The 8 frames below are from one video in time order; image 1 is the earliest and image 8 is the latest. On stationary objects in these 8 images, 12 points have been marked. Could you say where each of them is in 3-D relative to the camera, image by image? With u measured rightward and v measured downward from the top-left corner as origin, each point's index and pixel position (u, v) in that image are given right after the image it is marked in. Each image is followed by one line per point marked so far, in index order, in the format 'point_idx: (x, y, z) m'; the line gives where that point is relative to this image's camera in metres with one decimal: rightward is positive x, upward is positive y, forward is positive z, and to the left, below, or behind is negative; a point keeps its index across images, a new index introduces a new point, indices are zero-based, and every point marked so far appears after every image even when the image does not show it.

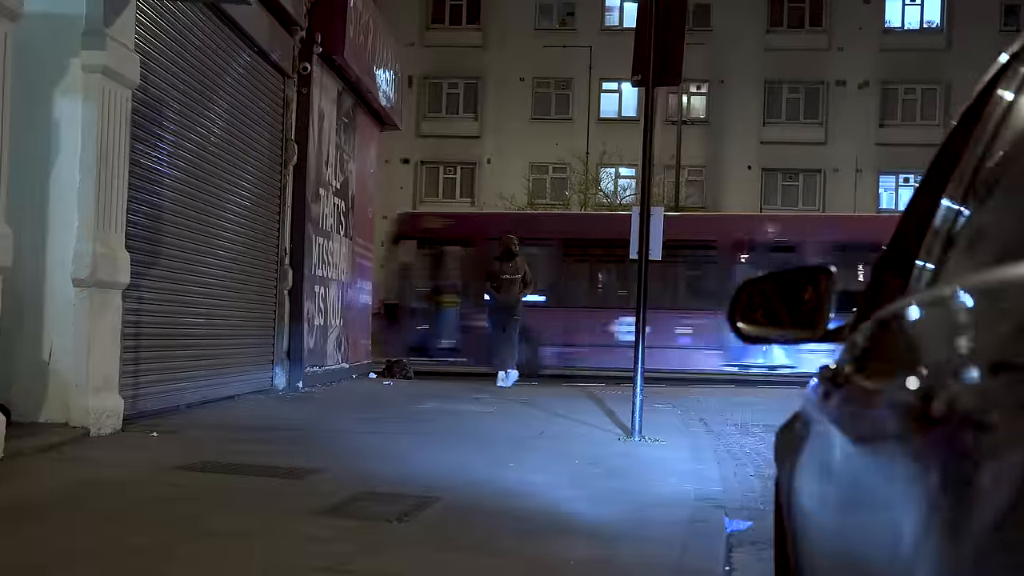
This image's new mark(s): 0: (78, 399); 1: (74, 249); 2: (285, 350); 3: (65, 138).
0: (-3.0, -0.8, +5.9) m
1: (-2.9, +0.3, +5.7) m
2: (-2.7, -0.7, +10.1) m
3: (-3.0, +1.0, +5.7) m
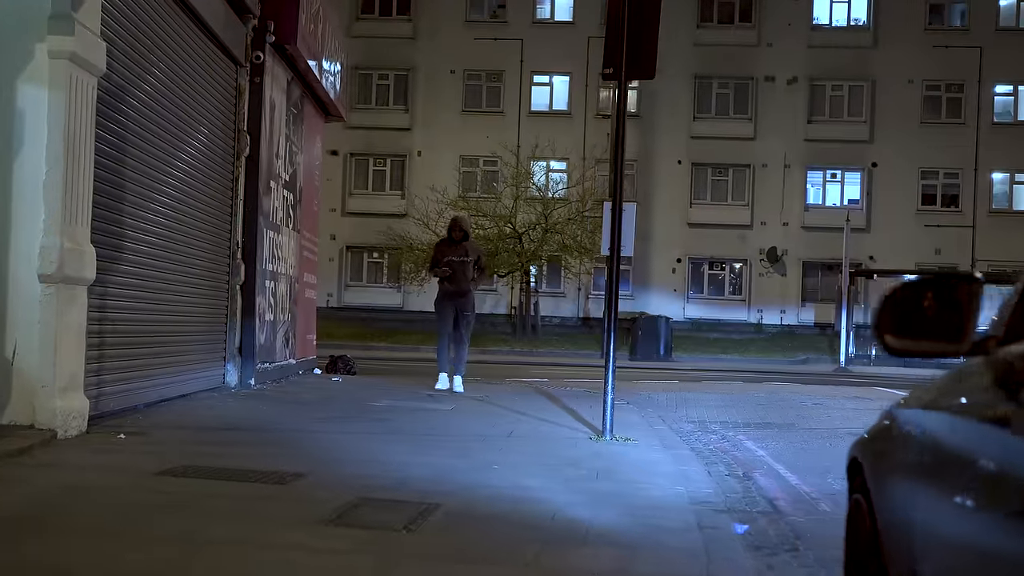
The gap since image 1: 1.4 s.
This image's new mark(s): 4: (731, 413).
0: (-3.1, -0.7, +5.6) m
1: (-3.0, +0.3, +5.5) m
2: (-3.2, -0.7, +9.9) m
3: (-3.1, +1.0, +5.4) m
4: (+2.7, -1.6, +10.4) m
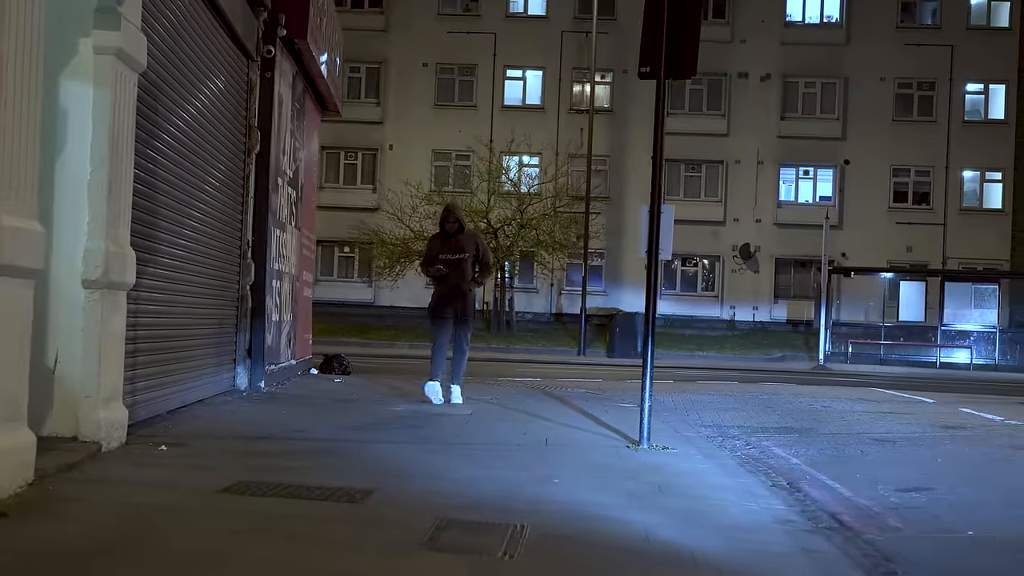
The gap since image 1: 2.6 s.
0: (-2.7, -0.8, +5.4) m
1: (-2.6, +0.3, +5.2) m
2: (-3.0, -0.7, +9.6) m
3: (-2.7, +1.0, +5.2) m
4: (+2.8, -1.6, +10.4) m
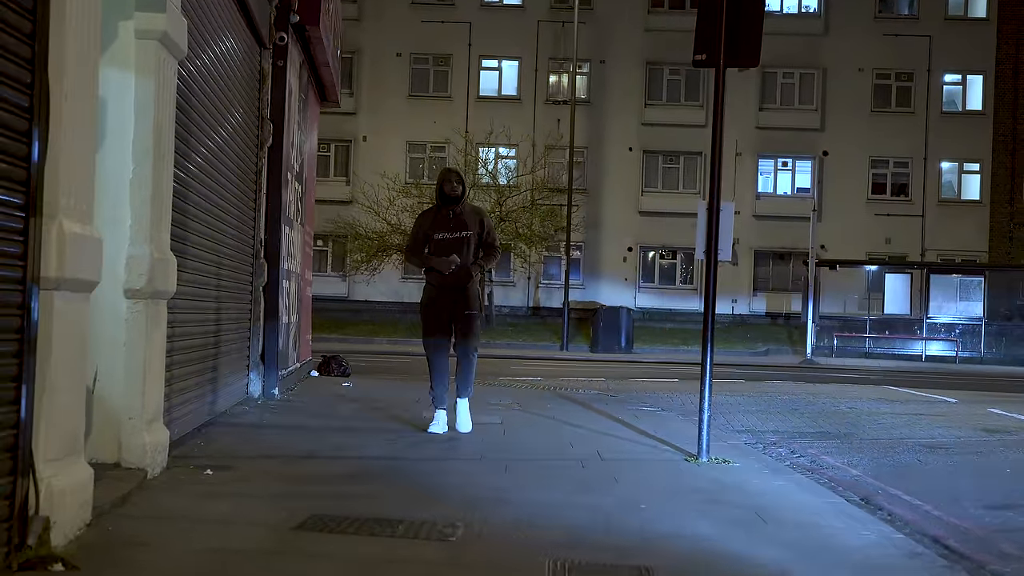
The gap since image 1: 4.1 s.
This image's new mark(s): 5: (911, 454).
0: (-2.2, -0.8, +4.8) m
1: (-2.1, +0.2, +4.7) m
2: (-2.7, -0.7, +9.1) m
3: (-2.2, +0.9, +4.6) m
4: (+3.1, -1.6, +10.1) m
5: (+3.7, -1.6, +7.8) m
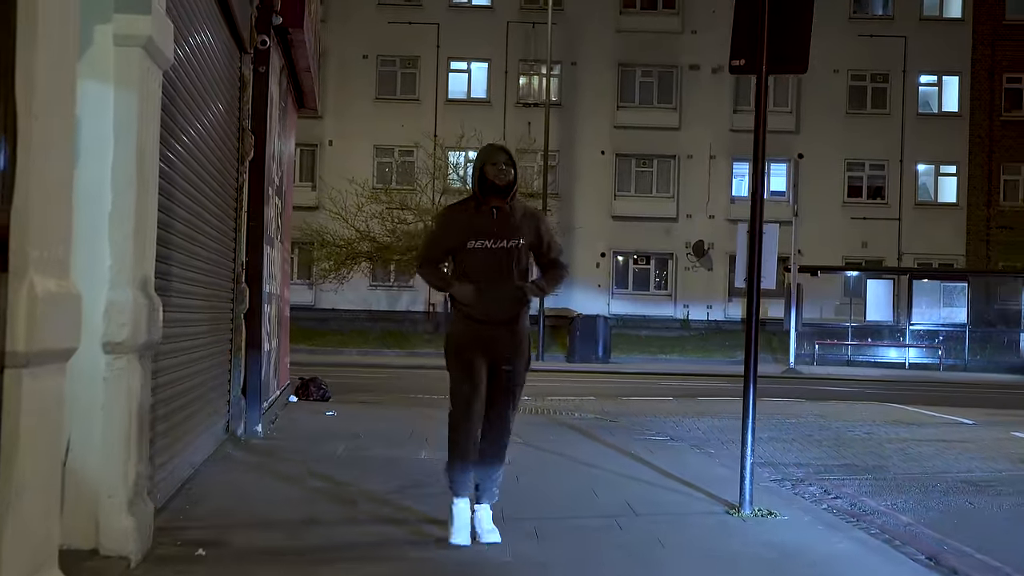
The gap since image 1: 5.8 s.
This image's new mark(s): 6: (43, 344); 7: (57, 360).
0: (-1.9, -1.1, +4.0) m
1: (-1.9, -0.1, +3.9) m
2: (-2.6, -1.0, +8.2) m
3: (-1.9, +0.7, +3.8) m
4: (+3.1, -1.8, +9.5) m
5: (+3.8, -1.8, +7.2) m
6: (-1.6, -0.2, +2.9) m
7: (-1.6, -0.3, +3.0) m
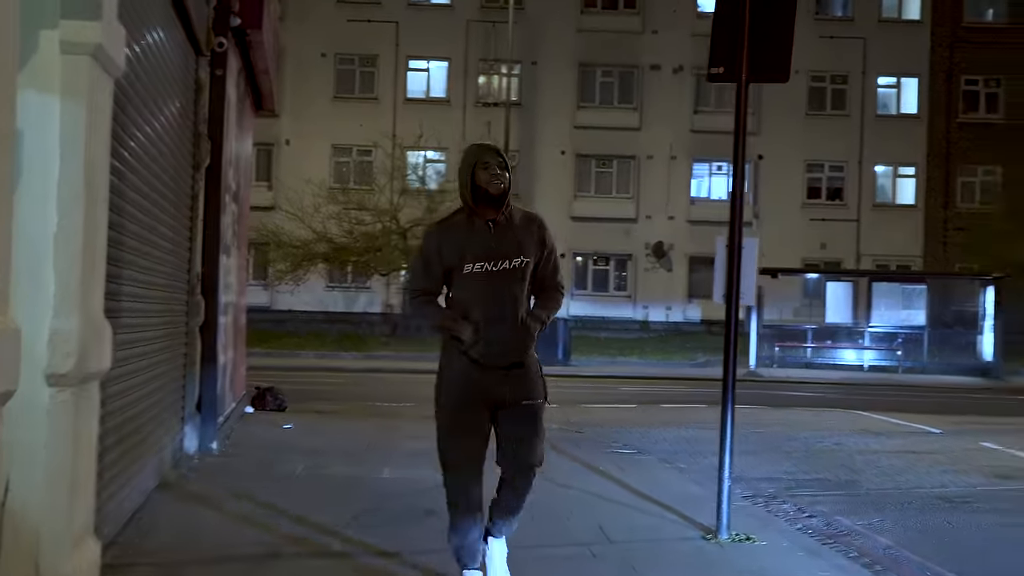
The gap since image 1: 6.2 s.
0: (-2.0, -1.2, +3.7) m
1: (-1.9, -0.2, +3.5) m
2: (-2.9, -1.1, +7.8) m
3: (-2.0, +0.6, +3.5) m
4: (+2.8, -1.9, +9.4) m
5: (+3.6, -1.9, +7.1) m
6: (-1.6, -0.3, +2.5) m
7: (-1.7, -0.4, +2.7) m
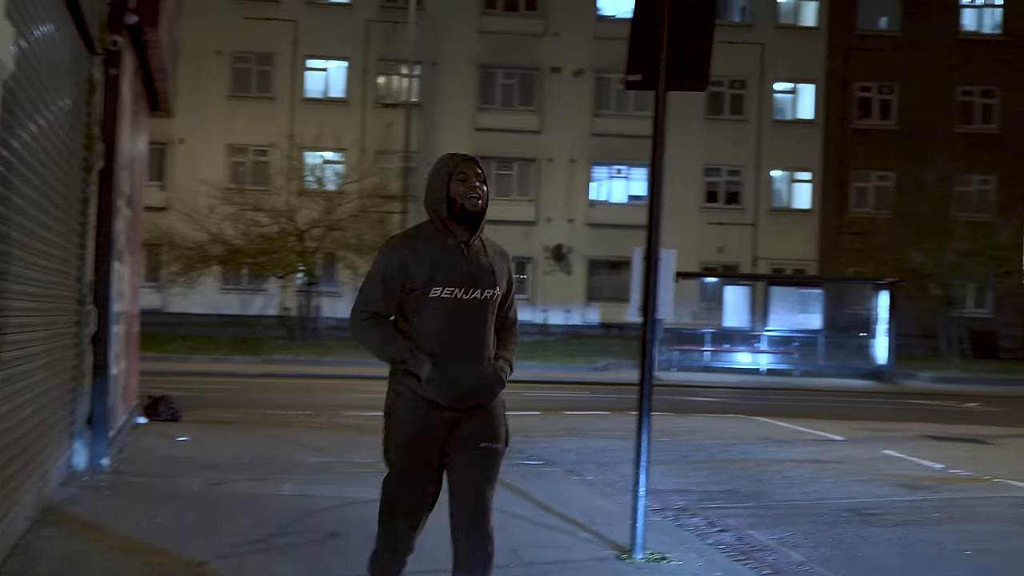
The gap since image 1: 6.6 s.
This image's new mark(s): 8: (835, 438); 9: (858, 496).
0: (-2.2, -1.4, +3.2) m
1: (-2.1, -0.4, +3.0) m
2: (-3.6, -1.3, +7.2) m
3: (-2.2, +0.3, +3.0) m
4: (+1.9, -2.0, +9.5) m
5: (+2.9, -2.0, +7.3) m
6: (-1.7, -0.5, +2.1) m
7: (-1.8, -0.6, +2.3) m
8: (+4.3, -1.9, +11.2) m
9: (+3.4, -2.0, +8.2) m
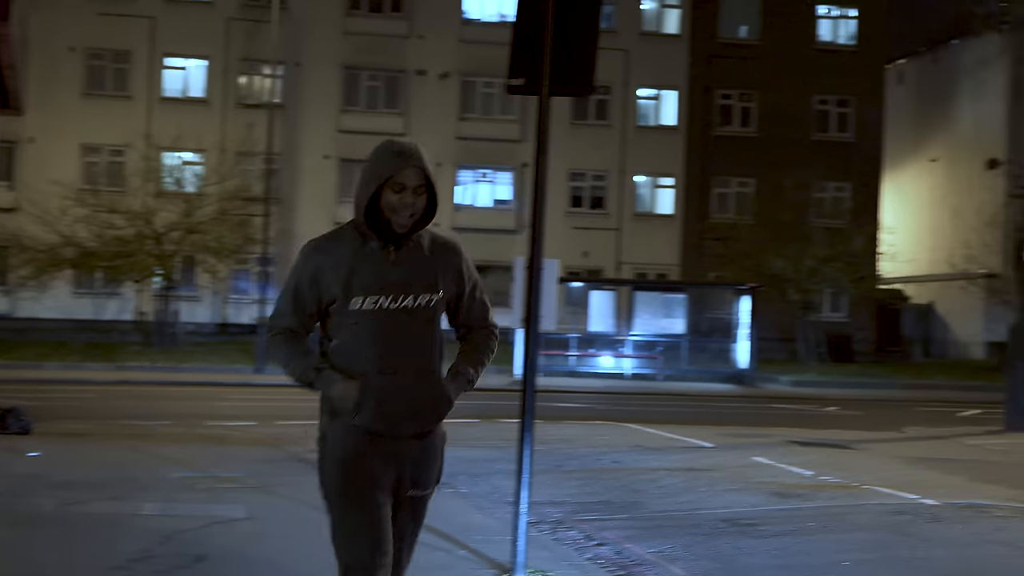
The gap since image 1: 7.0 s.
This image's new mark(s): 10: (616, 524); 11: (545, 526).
0: (-2.4, -1.7, +2.6) m
1: (-2.4, -0.6, +2.5) m
2: (-4.5, -1.6, +6.4) m
3: (-2.5, +0.1, +2.4) m
4: (+0.6, -2.2, +9.5) m
5: (+2.0, -2.2, +7.5) m
6: (-1.8, -0.8, +1.6) m
7: (-1.9, -0.8, +1.8) m
8: (+2.7, -2.1, +11.5) m
9: (+2.3, -2.2, +8.5) m
10: (+1.2, -2.2, +7.9) m
11: (+0.5, -2.2, +7.8) m
